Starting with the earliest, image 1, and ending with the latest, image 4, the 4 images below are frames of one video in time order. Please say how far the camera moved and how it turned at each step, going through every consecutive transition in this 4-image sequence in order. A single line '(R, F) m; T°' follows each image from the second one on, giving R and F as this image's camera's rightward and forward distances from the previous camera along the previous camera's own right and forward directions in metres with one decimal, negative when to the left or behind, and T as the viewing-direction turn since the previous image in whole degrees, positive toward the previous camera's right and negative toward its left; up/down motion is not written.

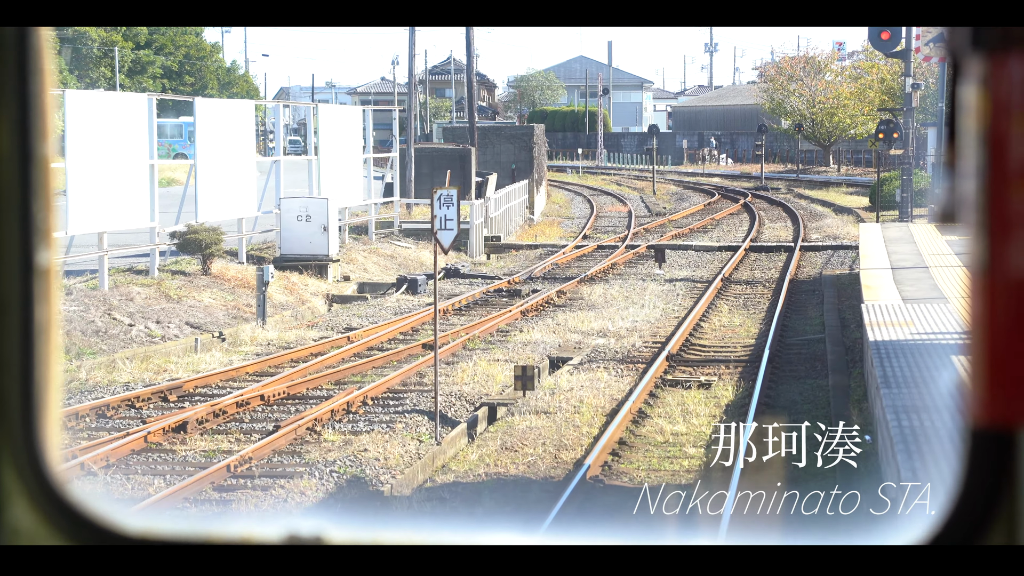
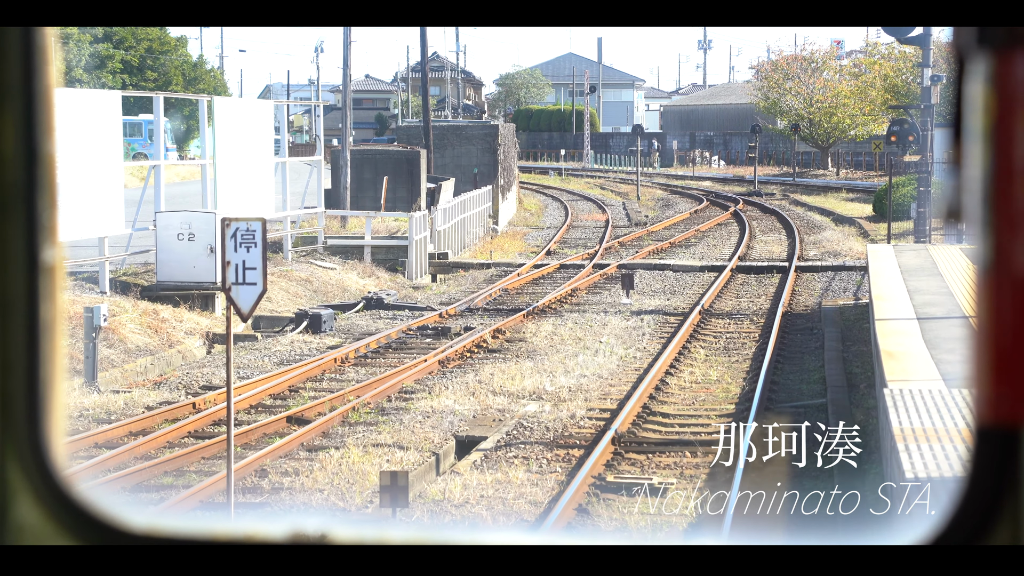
(+0.5, +1.6) m; 0°
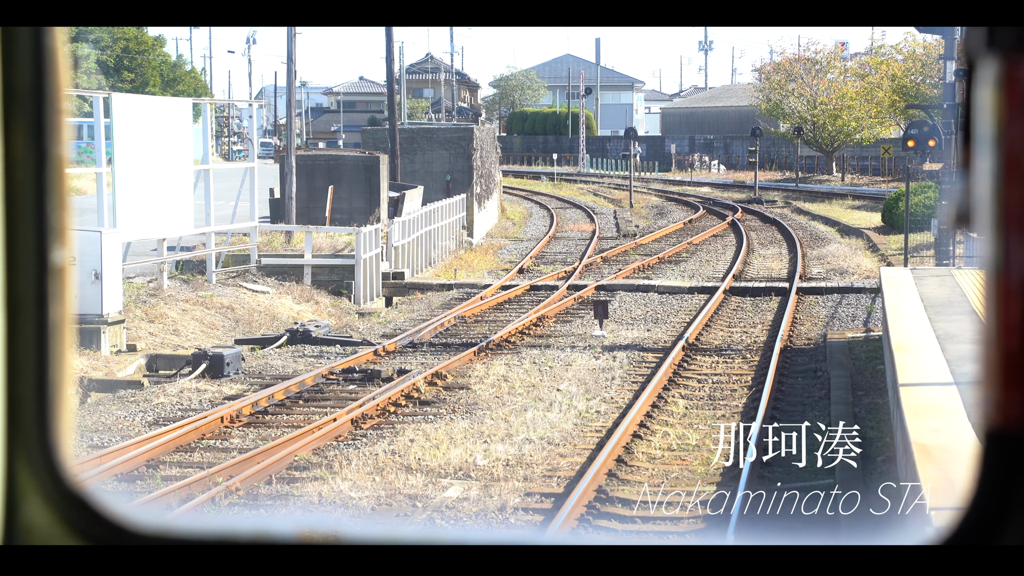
(+0.3, +1.2) m; 0°
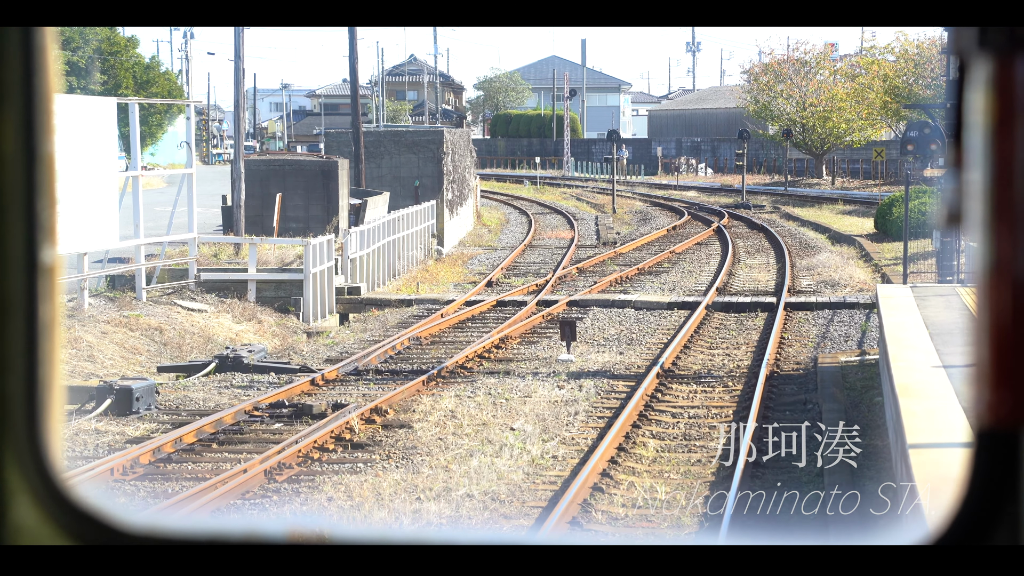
(+0.2, +0.7) m; +1°
